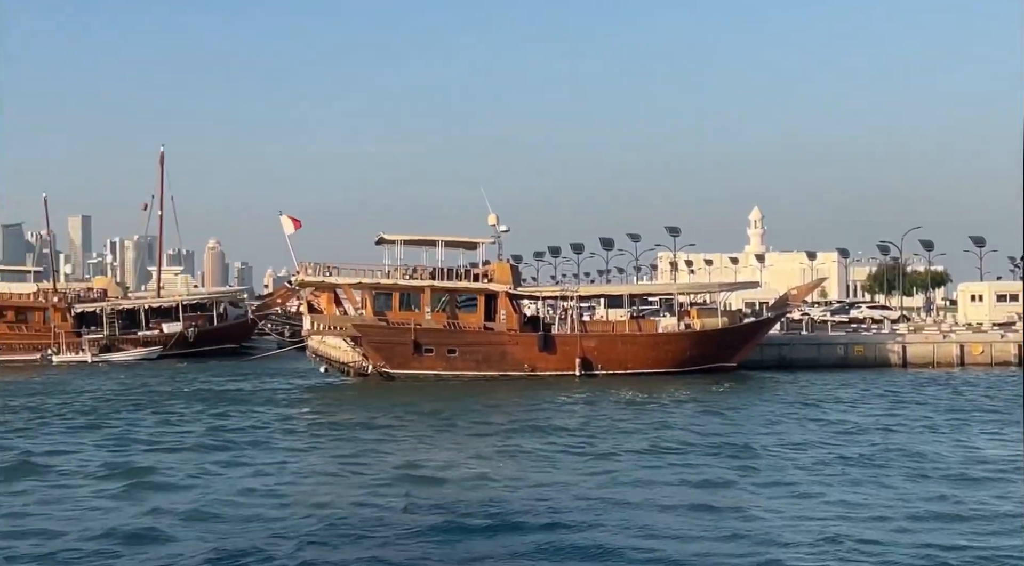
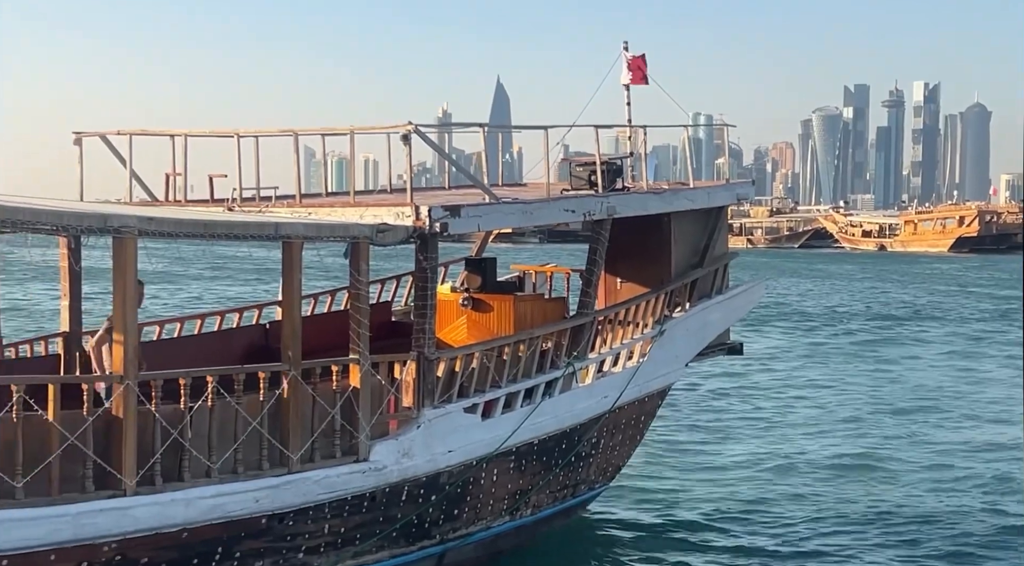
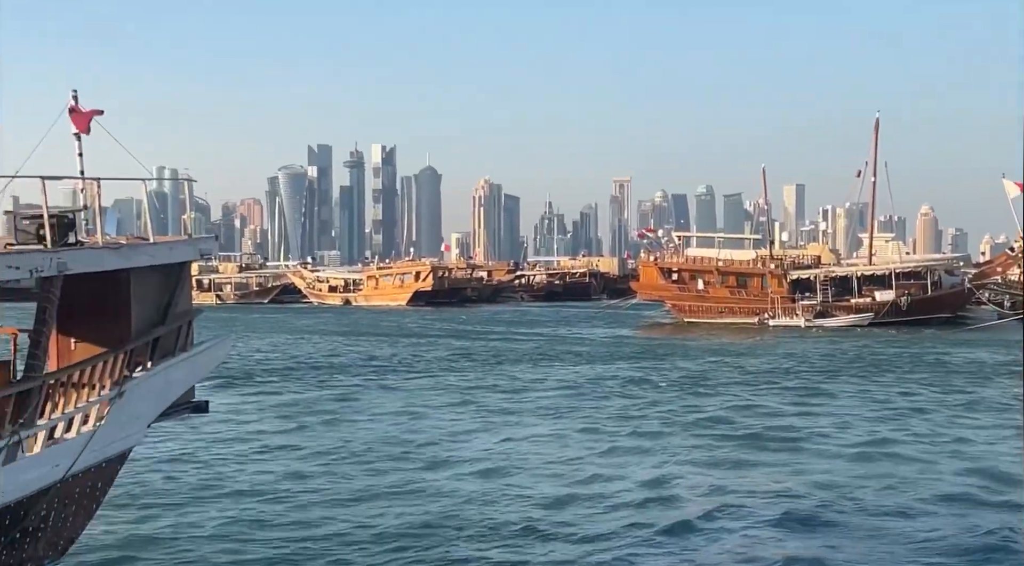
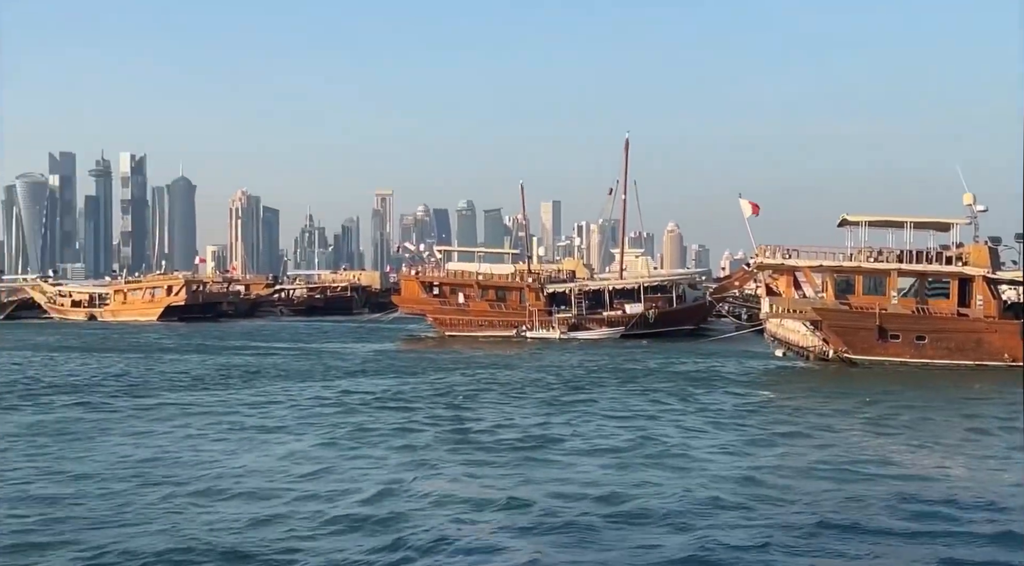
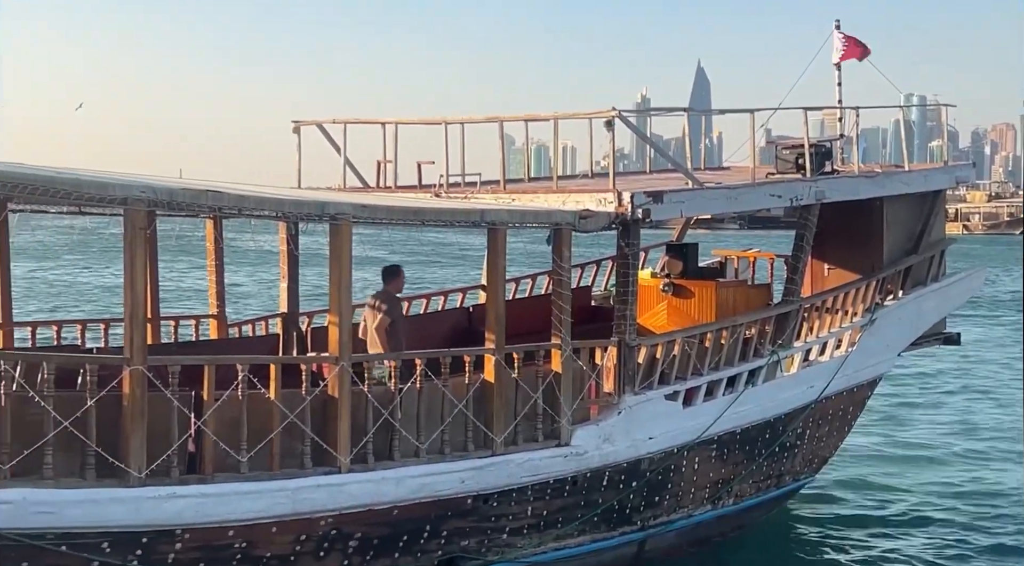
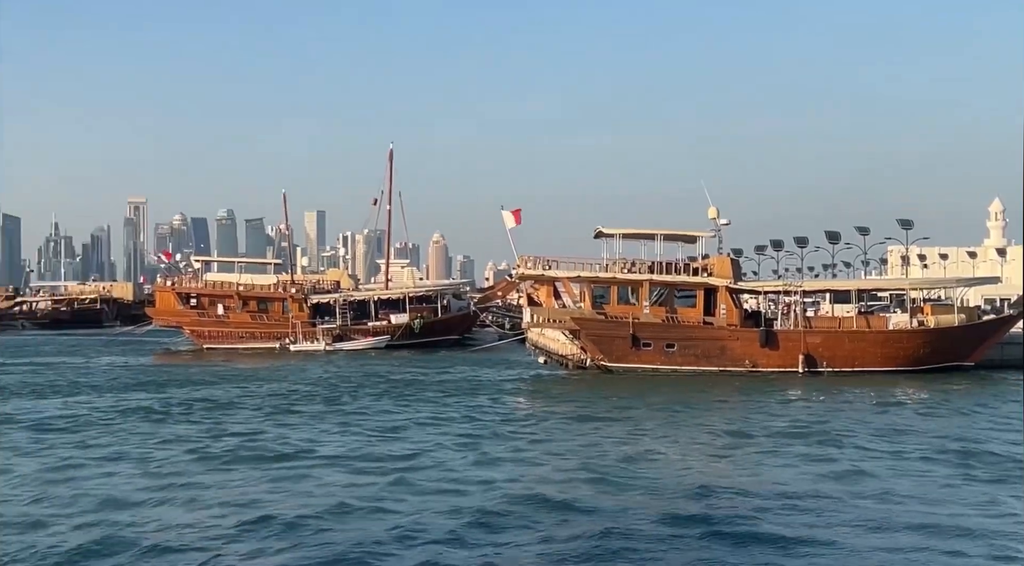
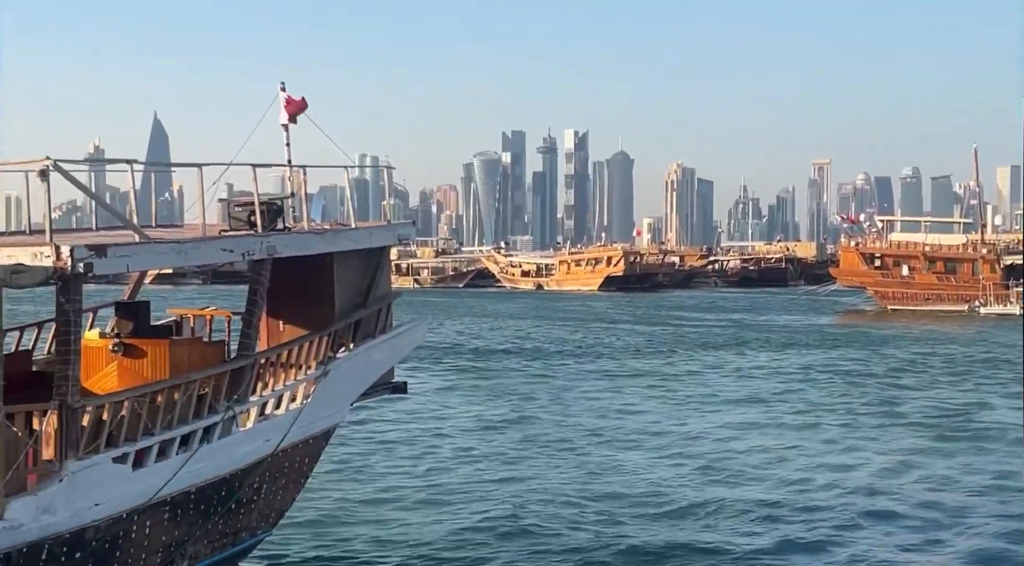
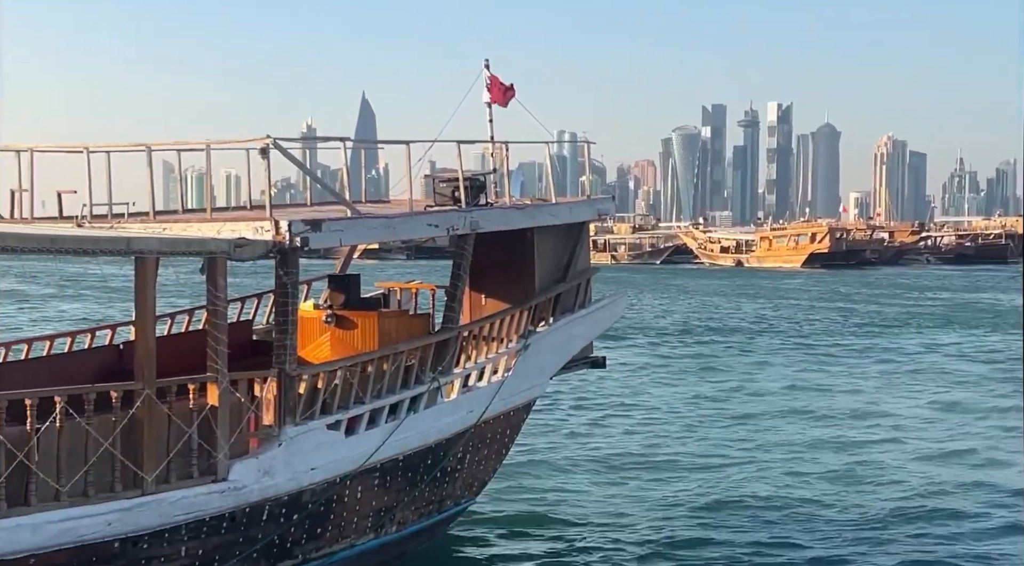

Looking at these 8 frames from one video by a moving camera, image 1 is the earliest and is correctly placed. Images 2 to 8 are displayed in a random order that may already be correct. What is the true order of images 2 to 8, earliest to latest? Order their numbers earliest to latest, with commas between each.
6, 4, 3, 7, 8, 2, 5
